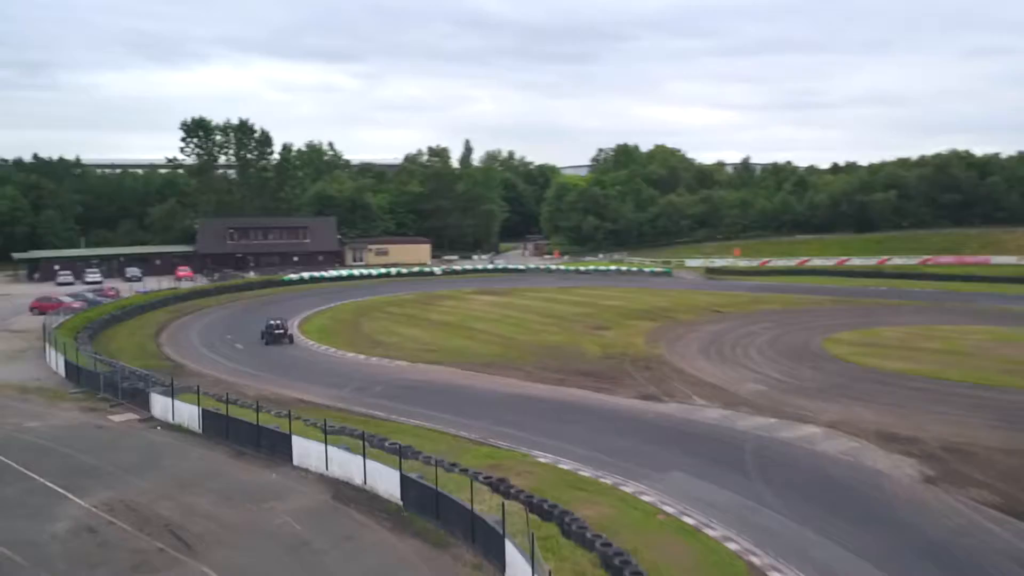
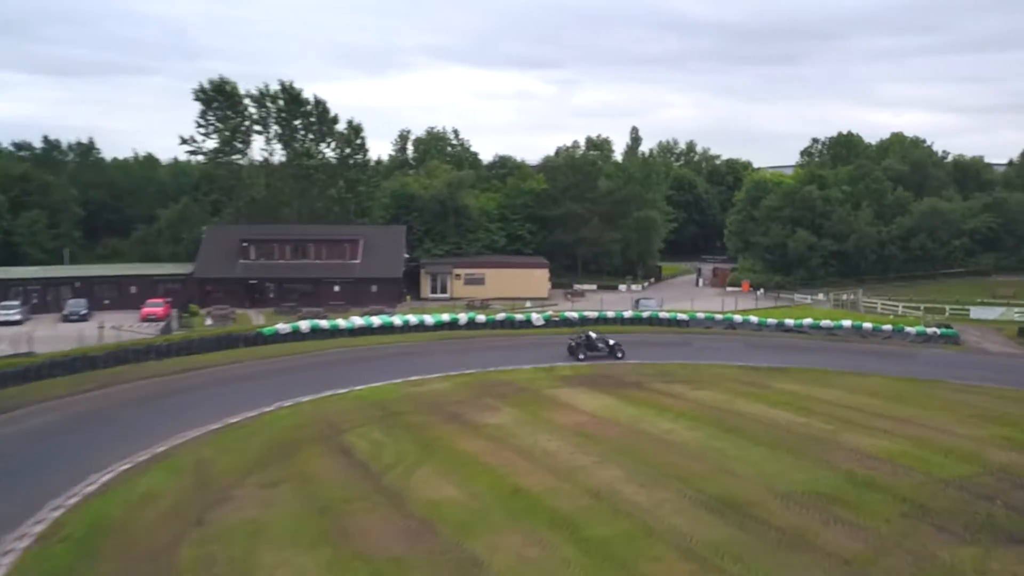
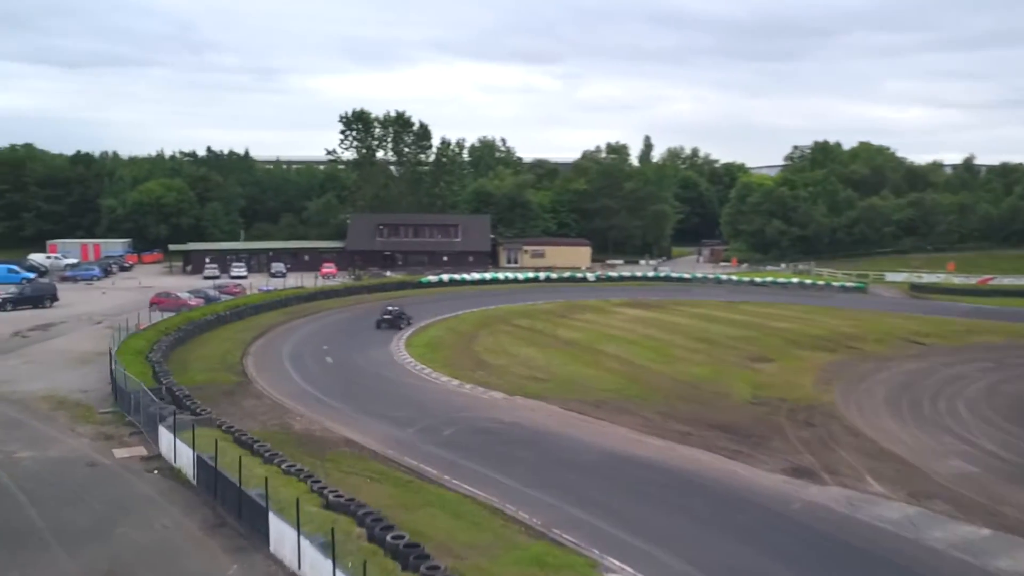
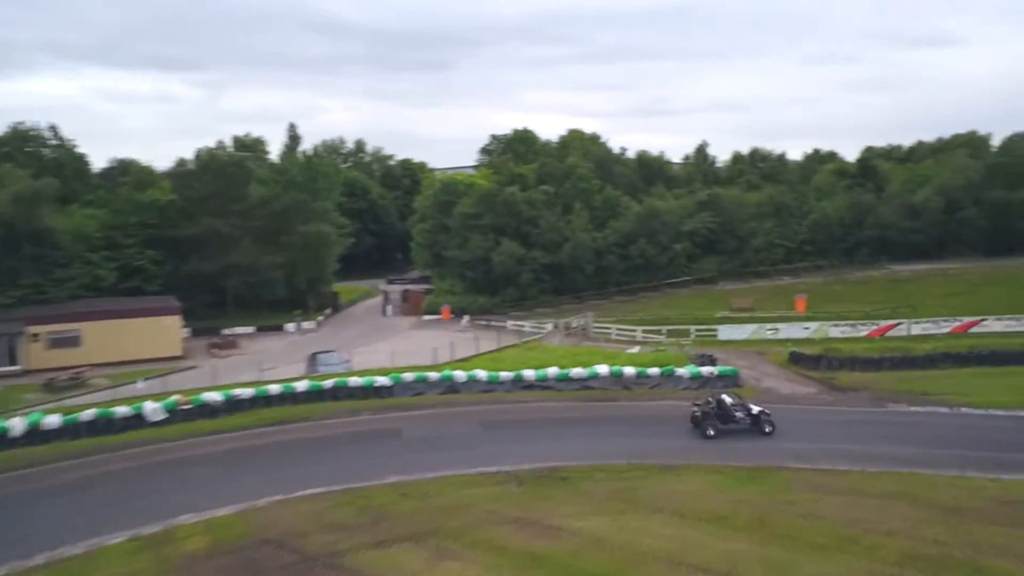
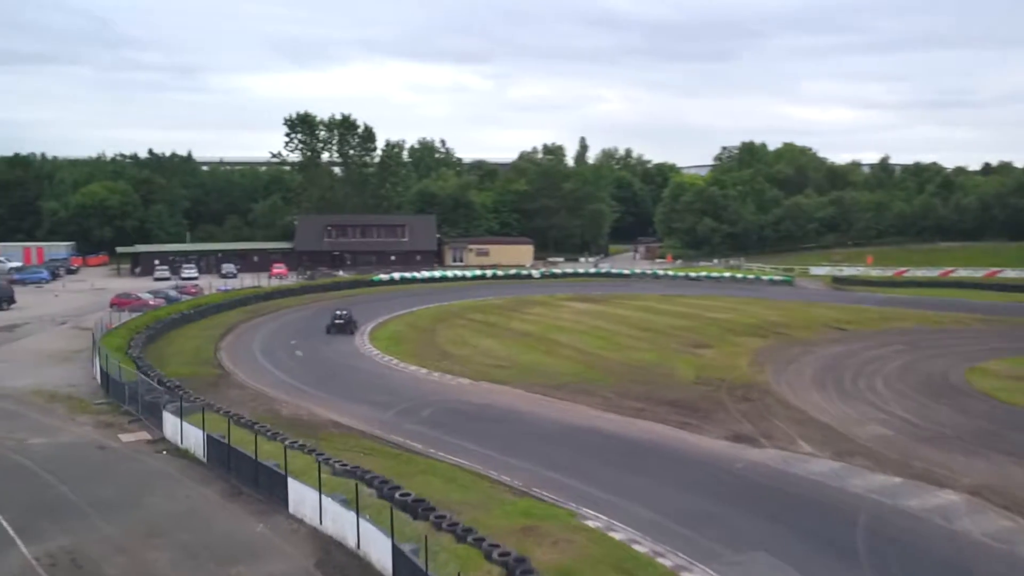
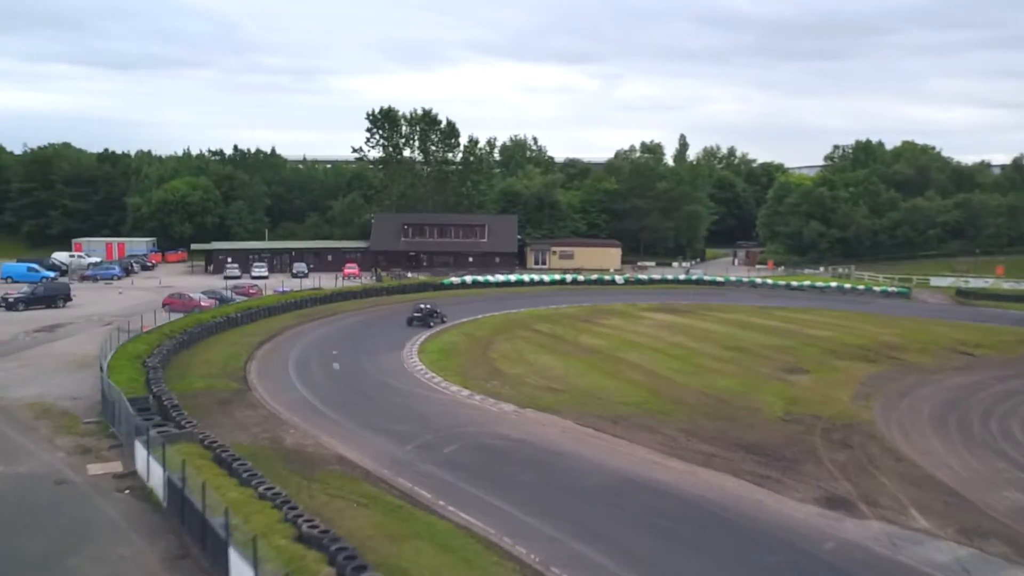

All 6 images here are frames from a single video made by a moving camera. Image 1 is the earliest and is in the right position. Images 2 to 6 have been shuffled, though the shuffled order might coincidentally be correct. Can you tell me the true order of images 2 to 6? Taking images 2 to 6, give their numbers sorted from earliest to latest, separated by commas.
5, 3, 6, 2, 4
